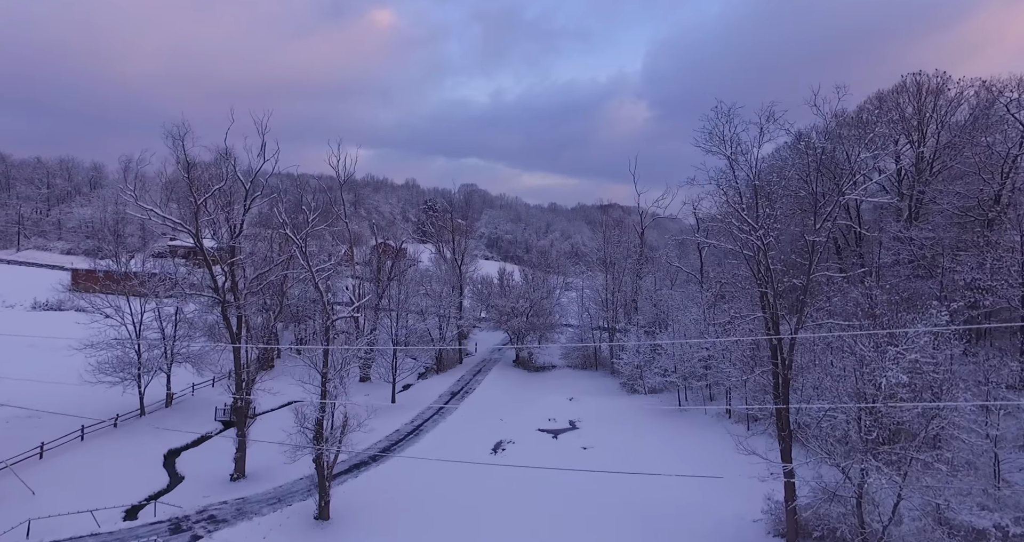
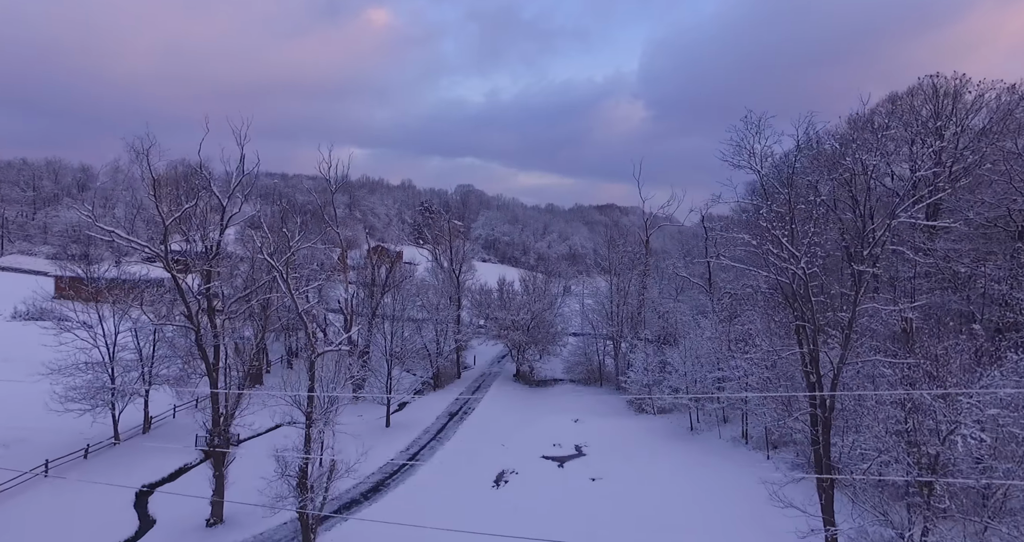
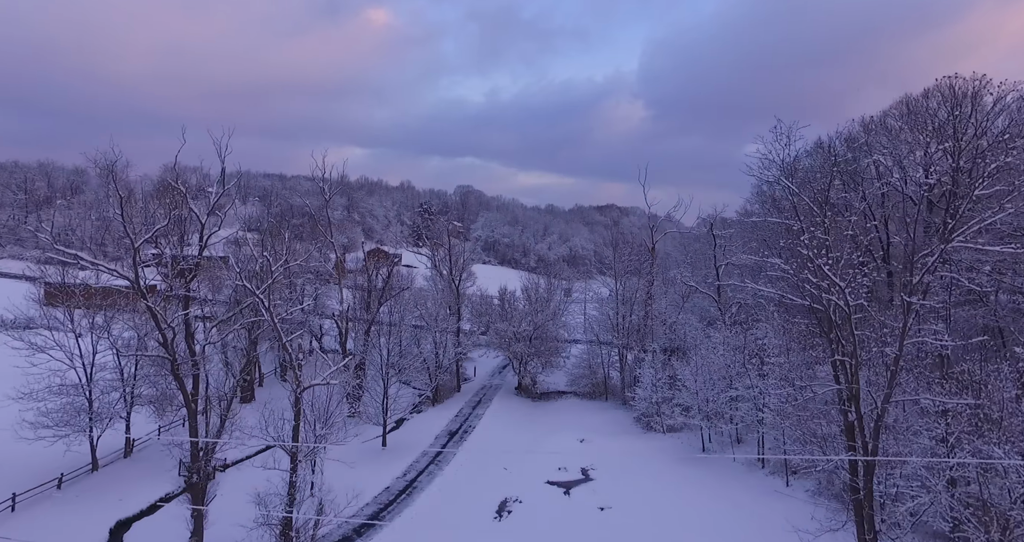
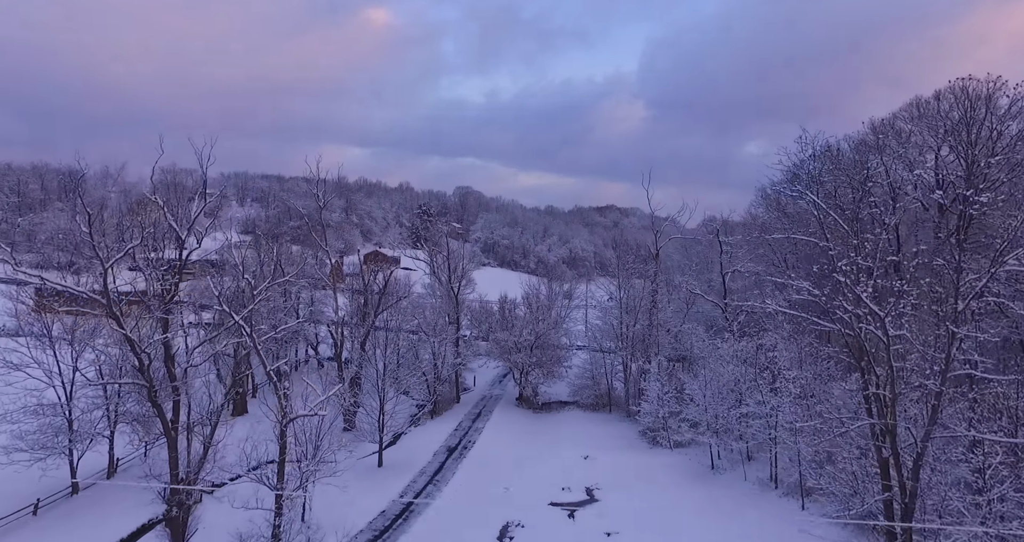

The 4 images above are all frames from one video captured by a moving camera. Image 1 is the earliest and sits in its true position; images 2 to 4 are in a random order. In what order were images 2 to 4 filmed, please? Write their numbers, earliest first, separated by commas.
2, 3, 4
